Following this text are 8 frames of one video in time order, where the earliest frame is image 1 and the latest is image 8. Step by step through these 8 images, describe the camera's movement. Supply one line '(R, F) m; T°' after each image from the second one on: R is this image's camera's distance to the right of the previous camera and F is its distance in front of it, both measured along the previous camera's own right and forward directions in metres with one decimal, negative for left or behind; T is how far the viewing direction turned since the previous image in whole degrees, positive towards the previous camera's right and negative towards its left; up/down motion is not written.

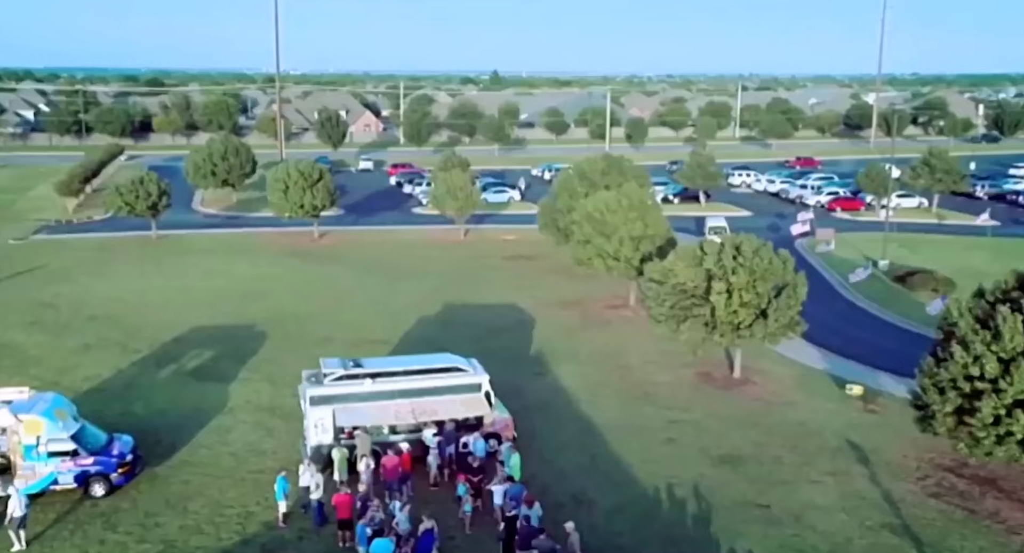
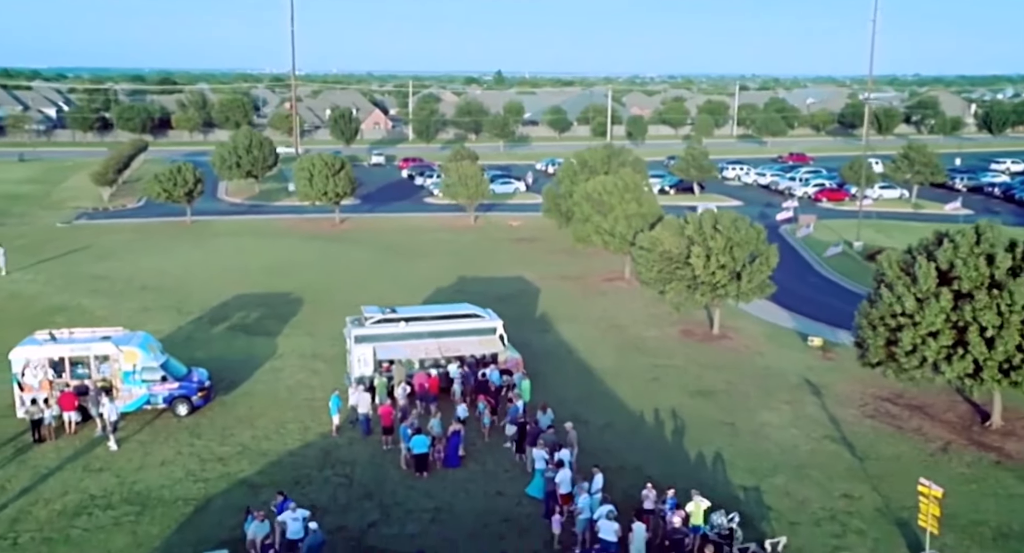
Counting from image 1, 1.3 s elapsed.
(-0.2, -3.5) m; 0°
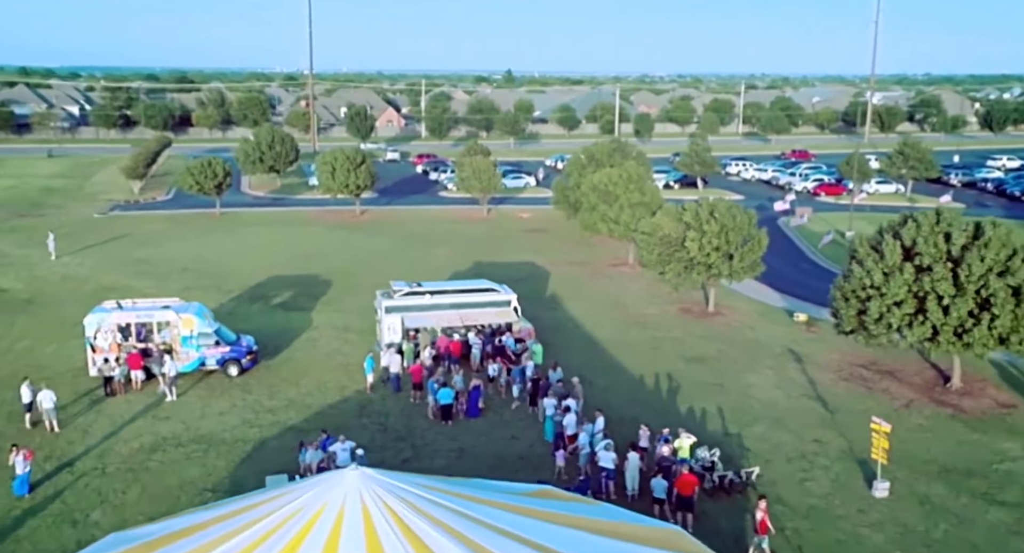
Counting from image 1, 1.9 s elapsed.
(-0.1, -2.5) m; -1°
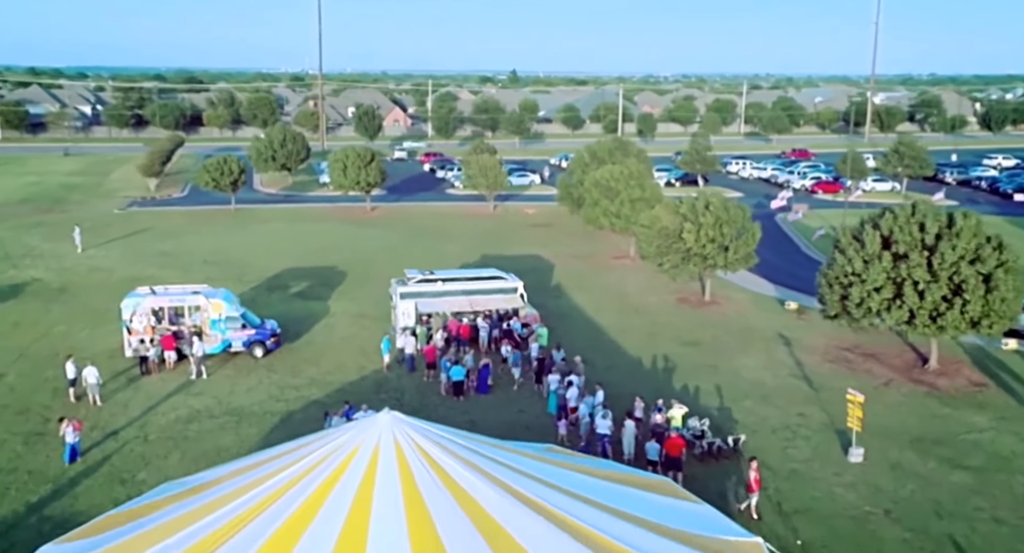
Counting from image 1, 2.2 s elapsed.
(-0.1, -1.6) m; 0°
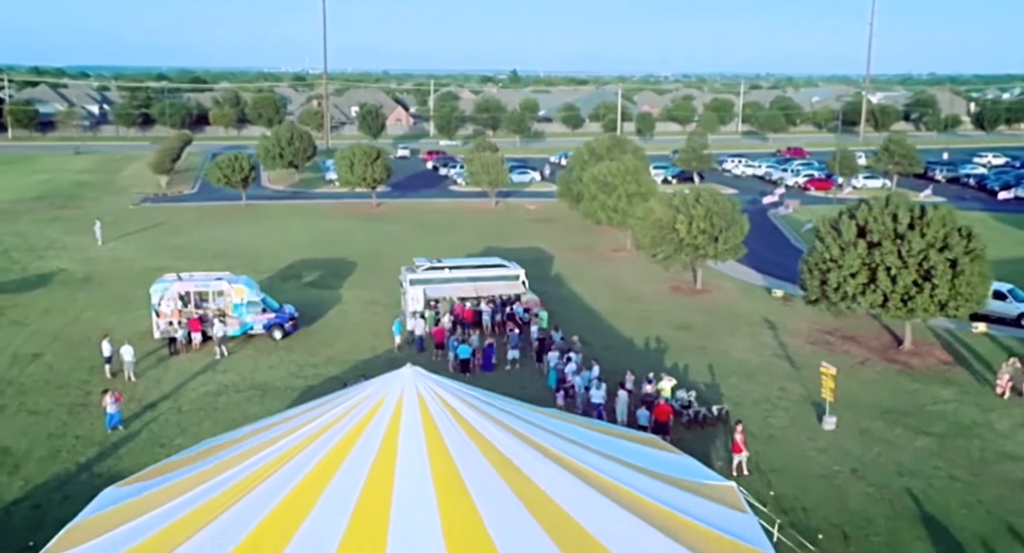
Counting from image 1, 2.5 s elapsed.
(-0.1, -1.7) m; 0°
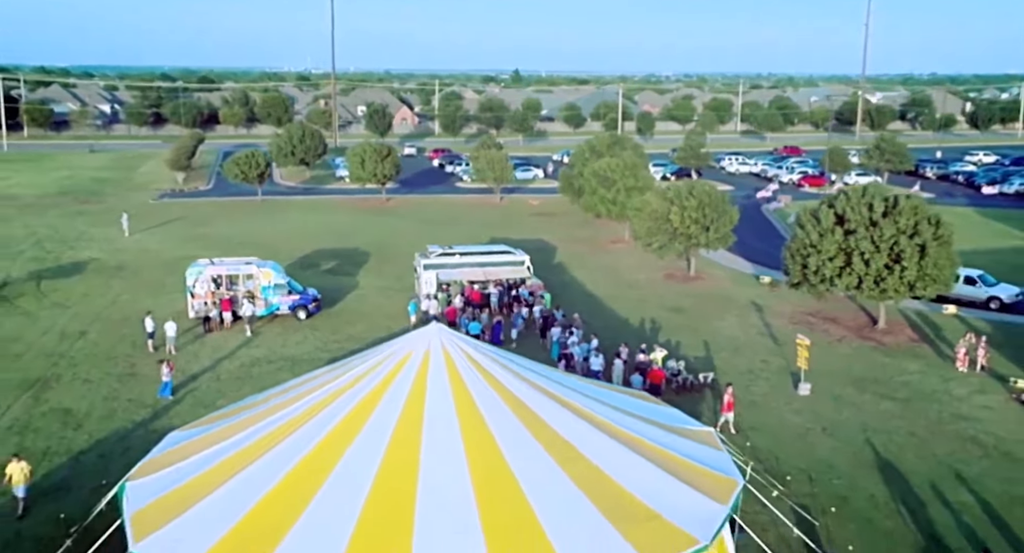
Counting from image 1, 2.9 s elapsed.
(-0.1, -2.2) m; 0°
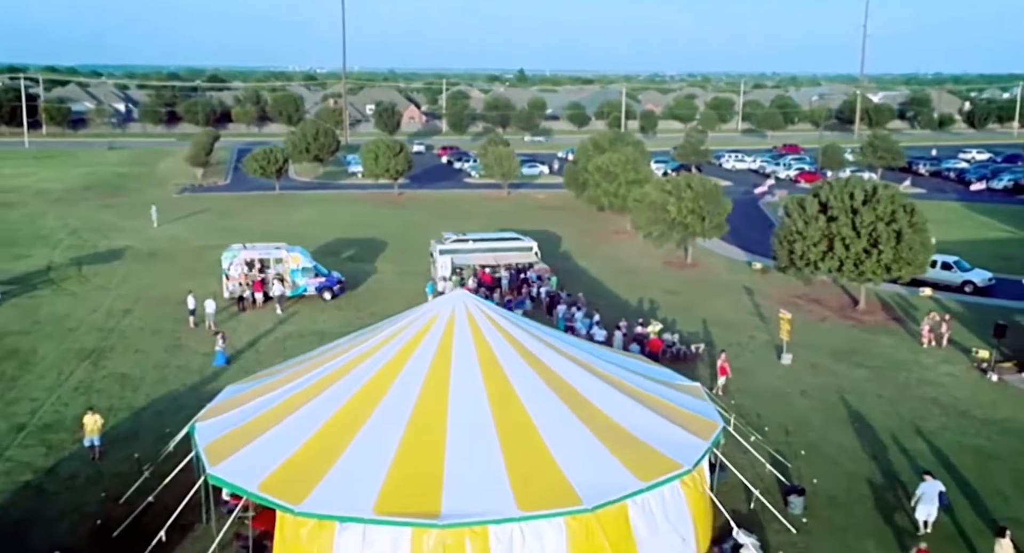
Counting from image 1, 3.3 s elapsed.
(-0.2, -2.3) m; 0°
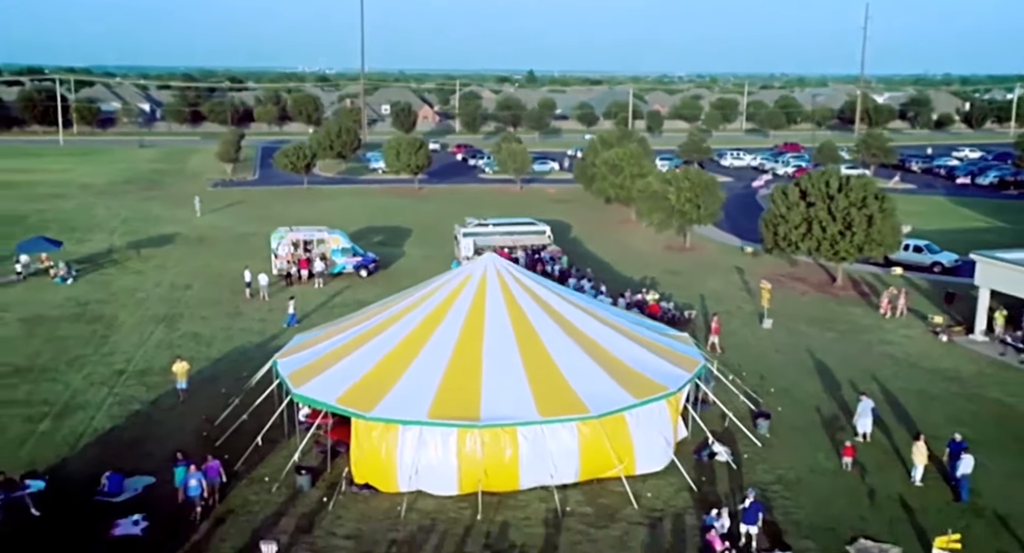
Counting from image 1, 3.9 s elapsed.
(-0.3, -3.8) m; -1°
